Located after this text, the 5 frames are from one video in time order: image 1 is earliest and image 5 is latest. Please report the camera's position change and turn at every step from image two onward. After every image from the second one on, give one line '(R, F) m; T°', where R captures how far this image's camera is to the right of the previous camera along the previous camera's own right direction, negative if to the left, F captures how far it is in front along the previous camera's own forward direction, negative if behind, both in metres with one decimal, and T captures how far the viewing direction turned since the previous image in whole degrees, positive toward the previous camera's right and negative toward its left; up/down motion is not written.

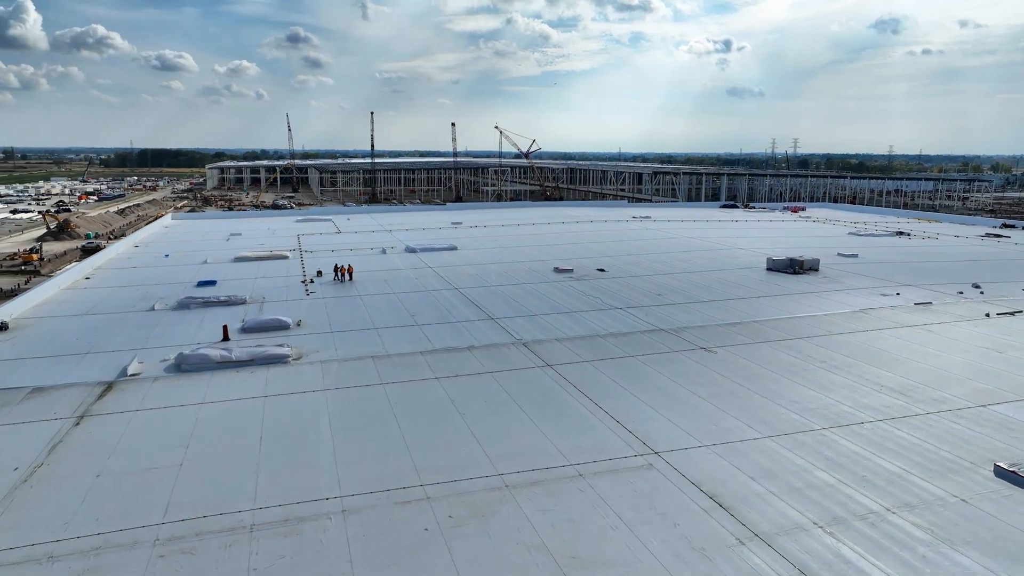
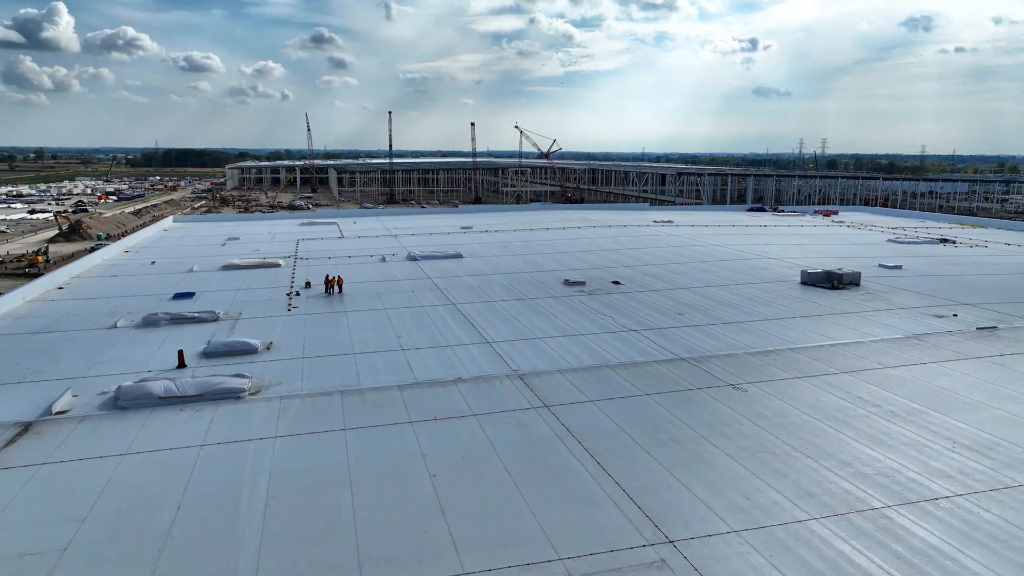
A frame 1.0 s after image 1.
(+0.4, +1.5) m; -2°
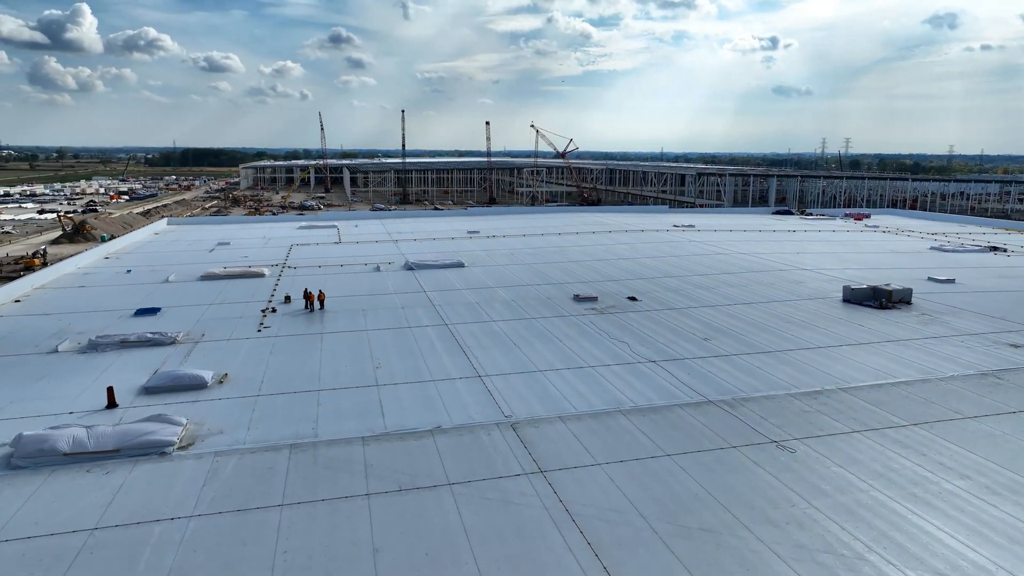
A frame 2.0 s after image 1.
(+0.3, +1.7) m; -1°
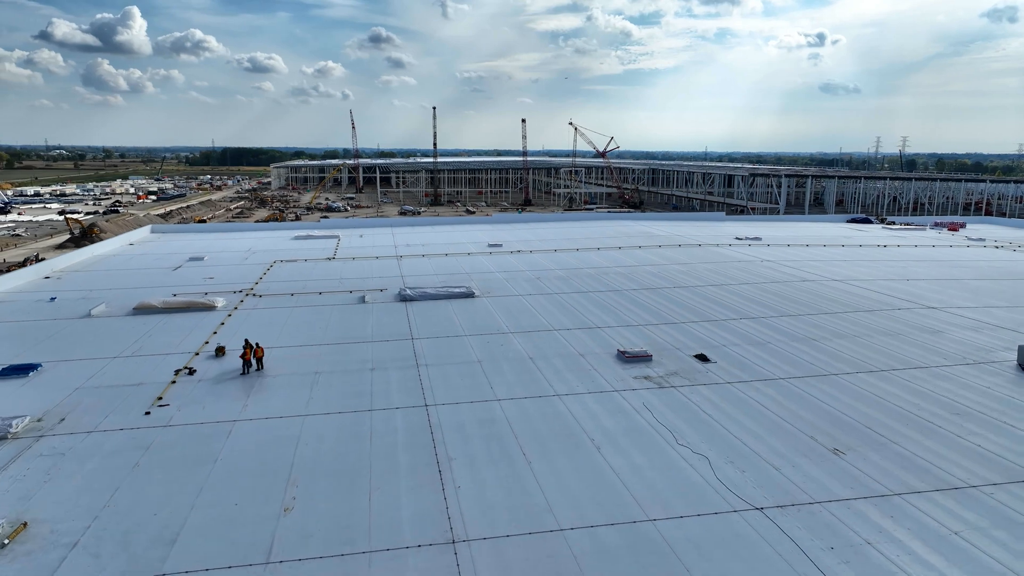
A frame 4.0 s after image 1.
(+0.3, +4.0) m; -3°
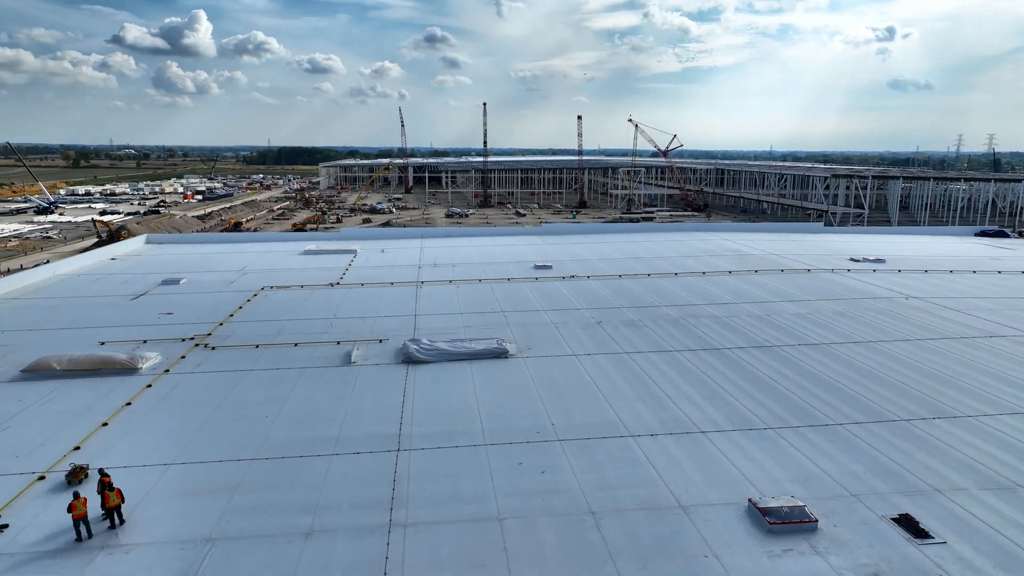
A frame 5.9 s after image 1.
(0.0, +4.2) m; -4°
